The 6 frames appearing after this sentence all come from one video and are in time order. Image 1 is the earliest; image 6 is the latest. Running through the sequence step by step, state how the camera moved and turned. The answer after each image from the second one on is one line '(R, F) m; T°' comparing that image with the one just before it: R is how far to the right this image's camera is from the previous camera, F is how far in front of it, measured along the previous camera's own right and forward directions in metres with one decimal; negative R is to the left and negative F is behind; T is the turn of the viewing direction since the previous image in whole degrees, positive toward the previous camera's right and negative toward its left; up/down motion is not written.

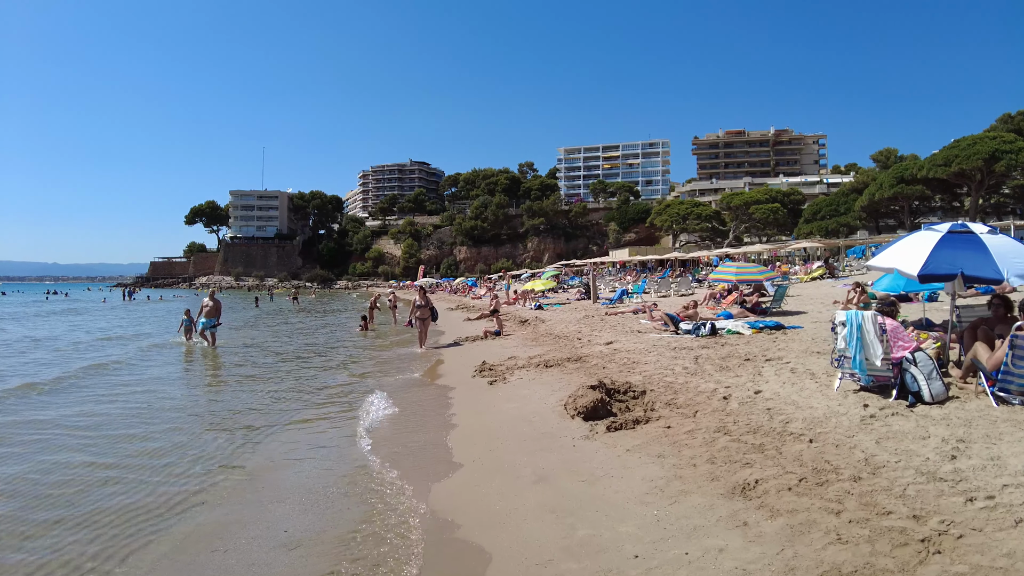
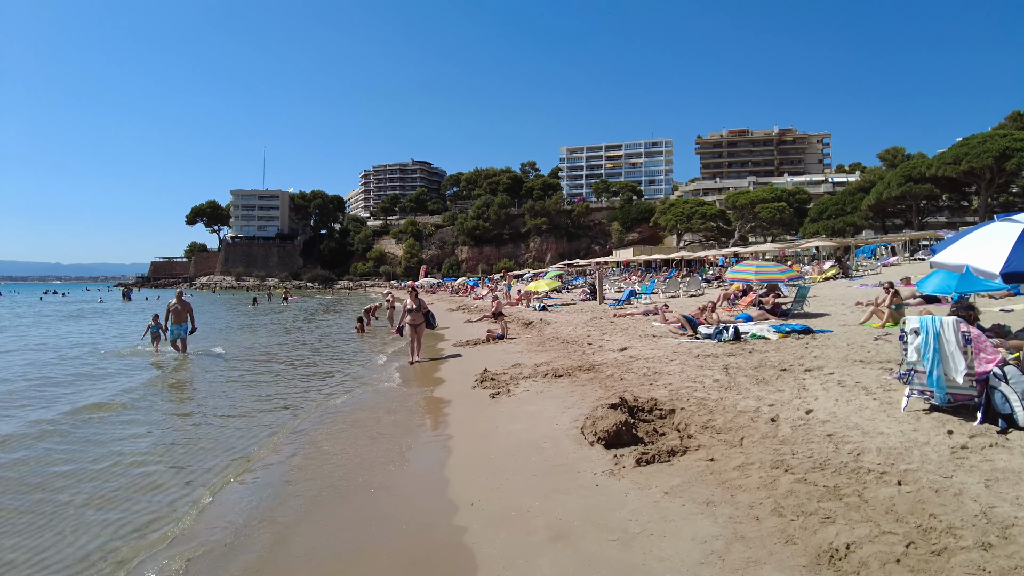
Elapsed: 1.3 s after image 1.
(0.0, +1.0) m; 0°
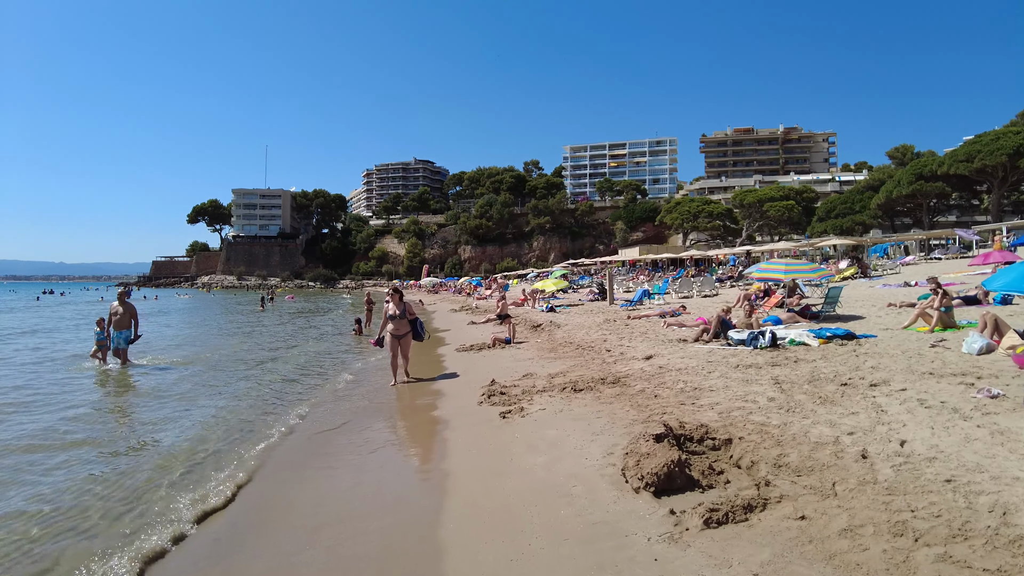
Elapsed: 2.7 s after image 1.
(-0.1, +1.1) m; 0°
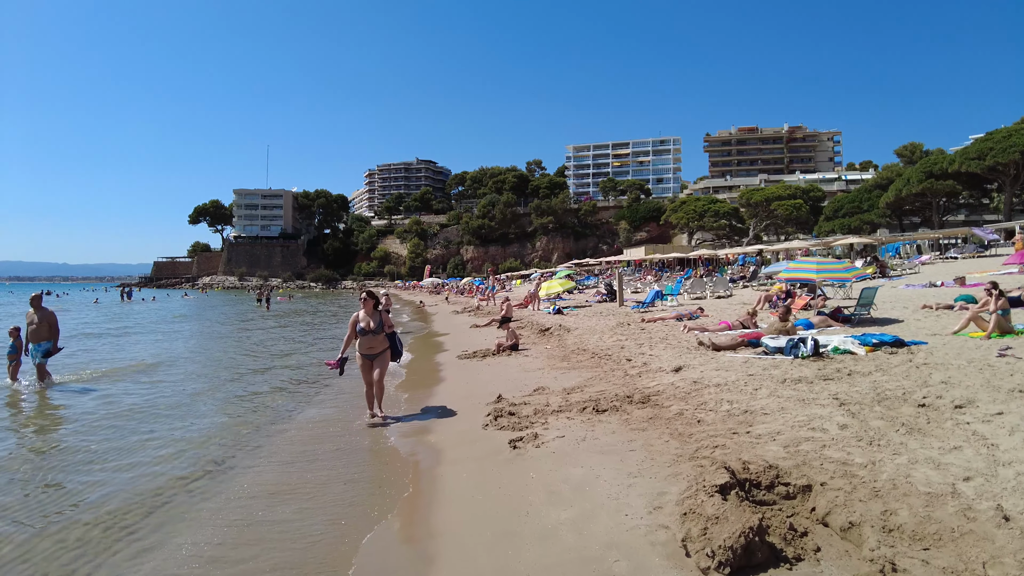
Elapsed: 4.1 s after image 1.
(-0.1, +1.1) m; 0°
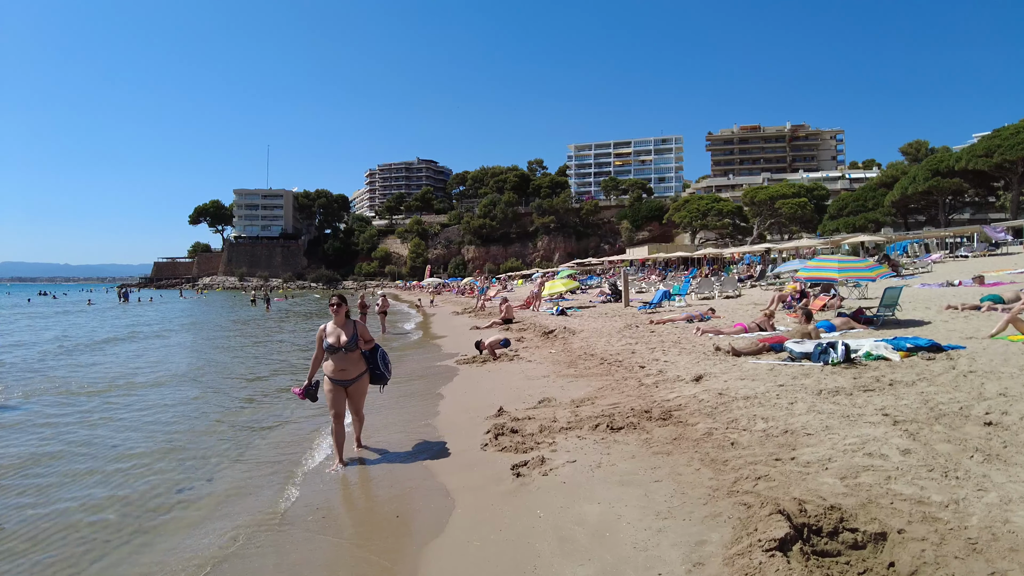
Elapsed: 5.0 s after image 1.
(0.0, +0.7) m; 0°
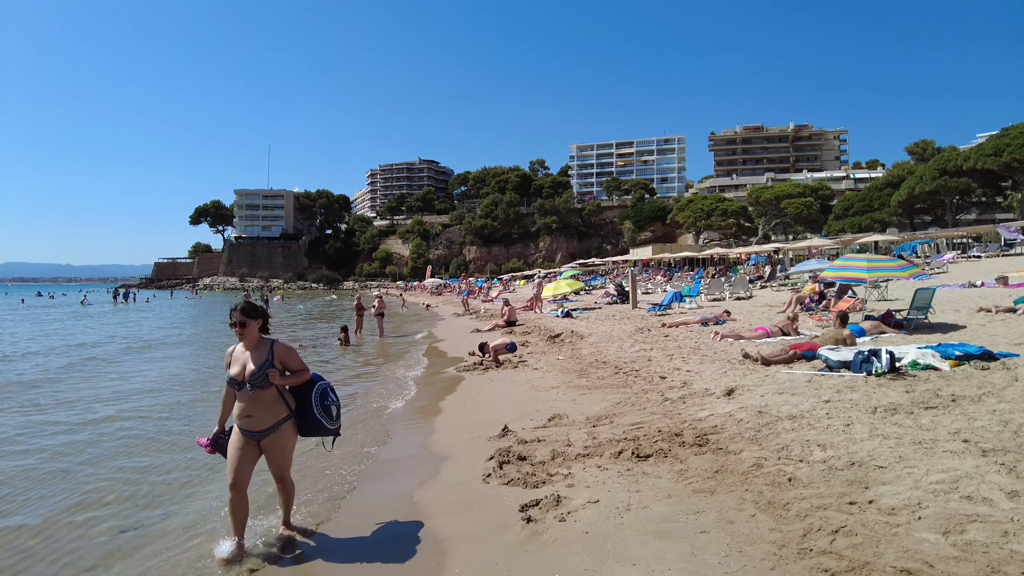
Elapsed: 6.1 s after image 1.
(-0.1, +0.8) m; 0°
